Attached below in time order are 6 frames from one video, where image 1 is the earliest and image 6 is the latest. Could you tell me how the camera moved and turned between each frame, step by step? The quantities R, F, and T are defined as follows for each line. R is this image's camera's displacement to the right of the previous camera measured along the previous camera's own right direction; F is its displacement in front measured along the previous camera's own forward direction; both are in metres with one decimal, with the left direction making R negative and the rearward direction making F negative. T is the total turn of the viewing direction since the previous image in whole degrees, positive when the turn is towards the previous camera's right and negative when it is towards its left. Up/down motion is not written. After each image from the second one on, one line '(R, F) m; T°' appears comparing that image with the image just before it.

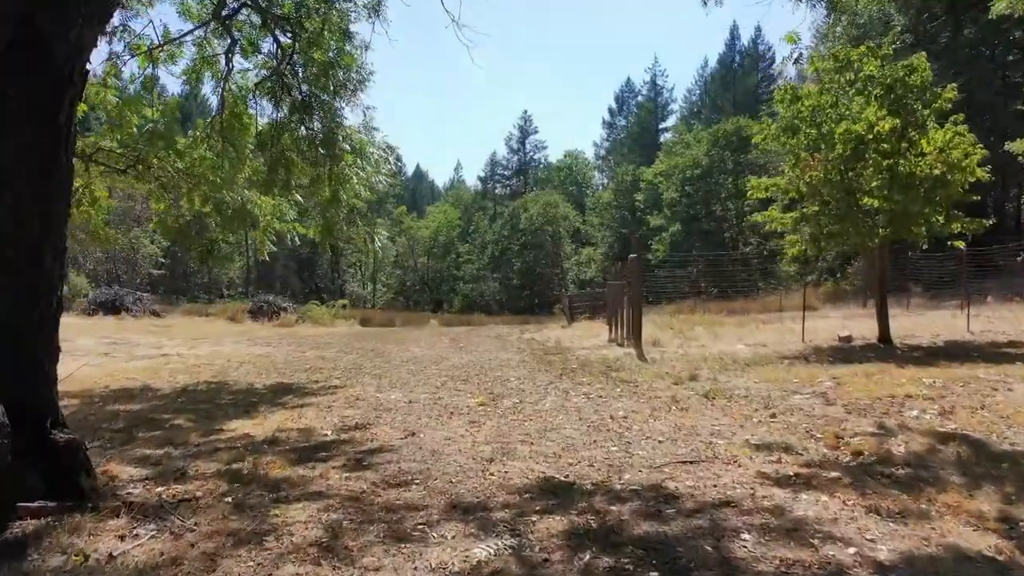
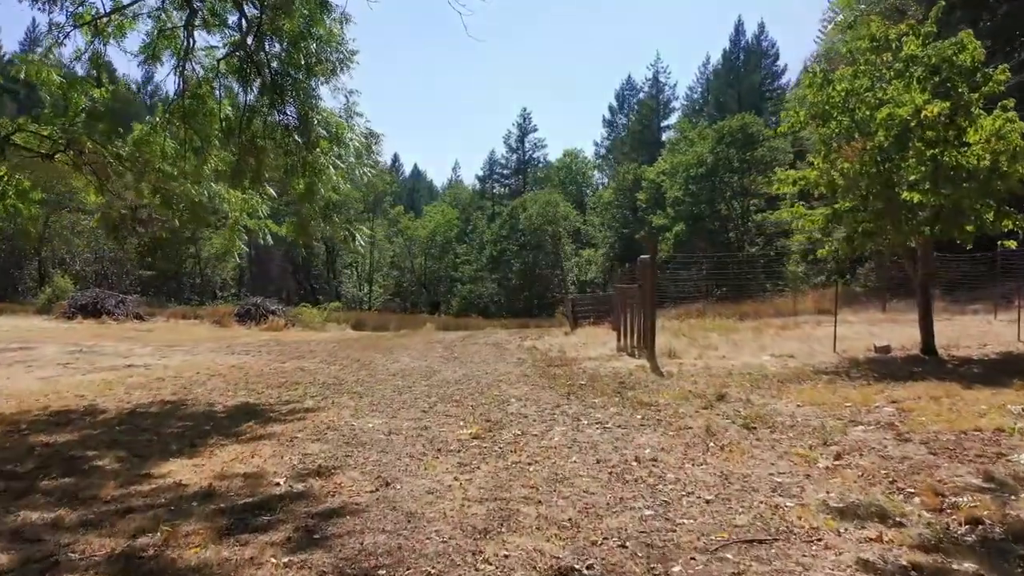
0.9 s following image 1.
(0.0, +1.3) m; 0°
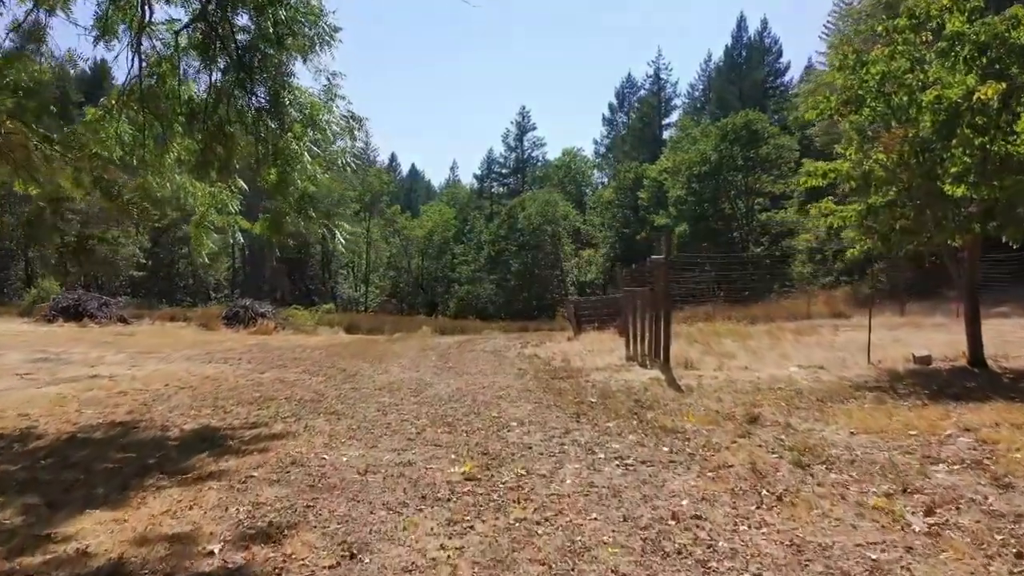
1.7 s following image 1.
(0.0, +1.2) m; 0°
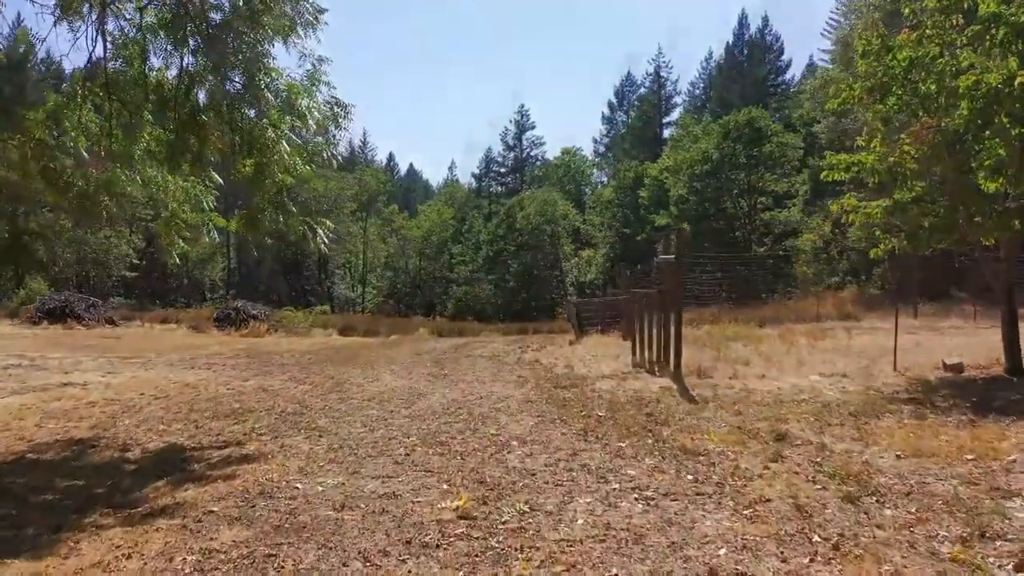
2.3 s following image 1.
(0.0, +0.8) m; 0°
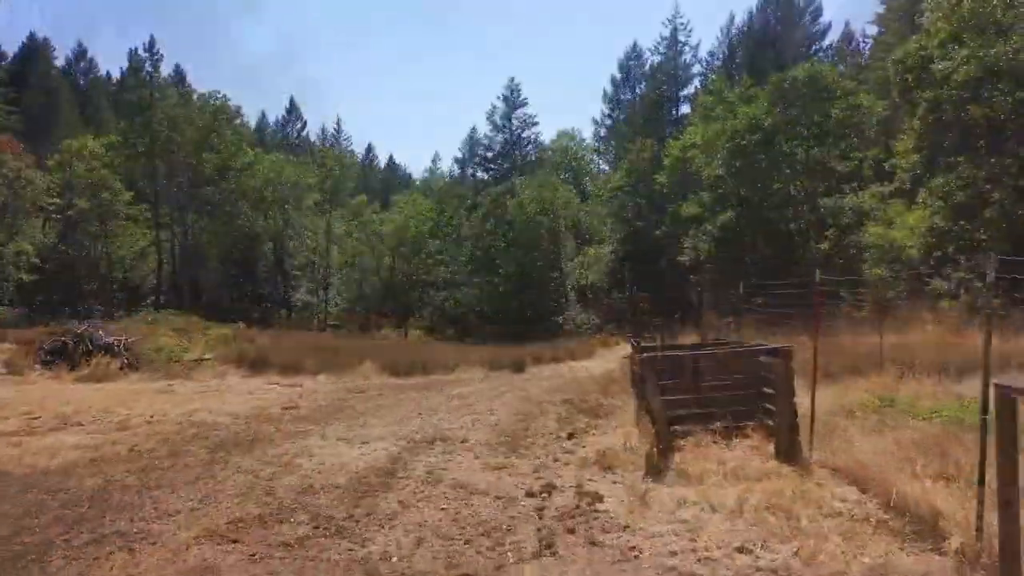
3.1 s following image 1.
(-0.1, +1.1) m; 0°
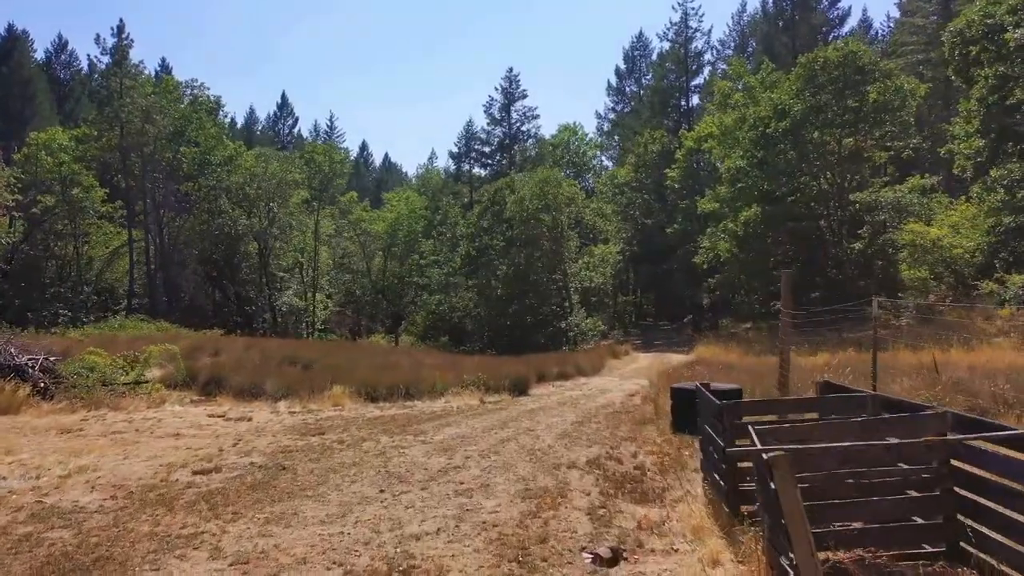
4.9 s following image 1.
(-0.1, +3.0) m; 0°
